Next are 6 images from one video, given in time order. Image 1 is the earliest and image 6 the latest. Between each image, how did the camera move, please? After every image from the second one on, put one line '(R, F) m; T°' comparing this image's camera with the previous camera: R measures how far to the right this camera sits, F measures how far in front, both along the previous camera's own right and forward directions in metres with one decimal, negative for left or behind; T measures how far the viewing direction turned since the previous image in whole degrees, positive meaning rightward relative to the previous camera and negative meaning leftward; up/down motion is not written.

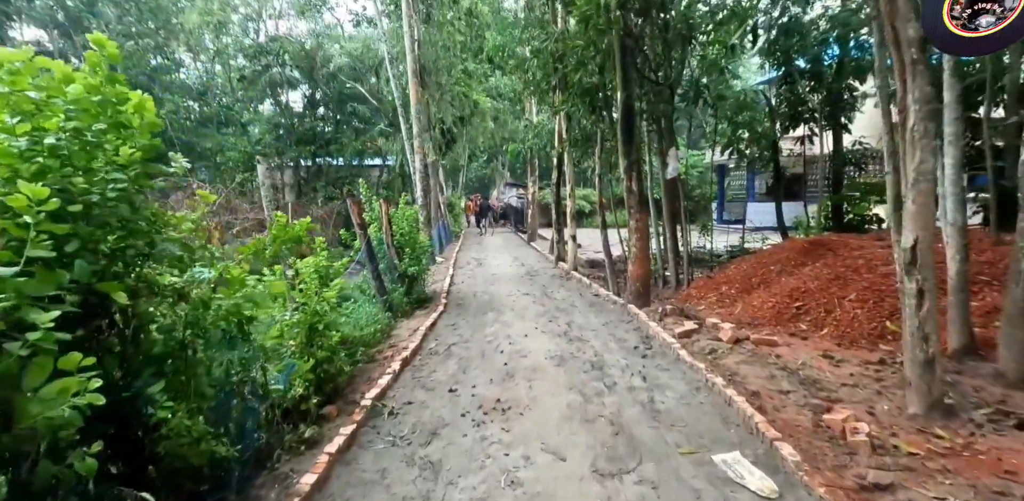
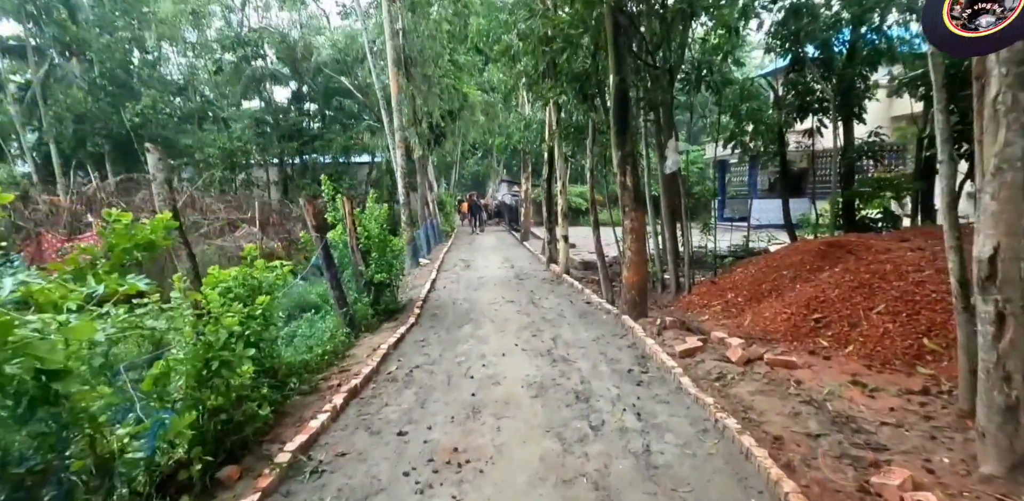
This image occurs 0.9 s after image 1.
(+0.3, +0.8) m; 0°
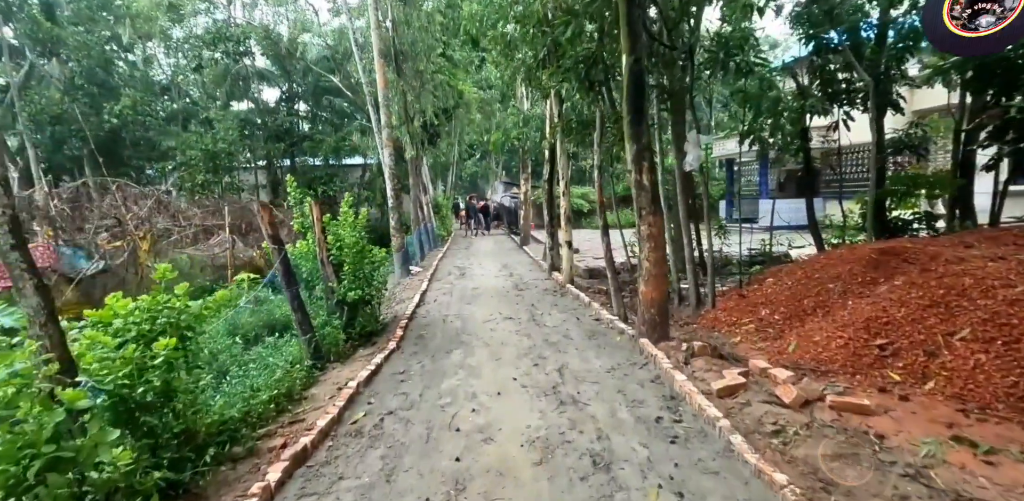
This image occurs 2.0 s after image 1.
(0.0, +1.0) m; 0°
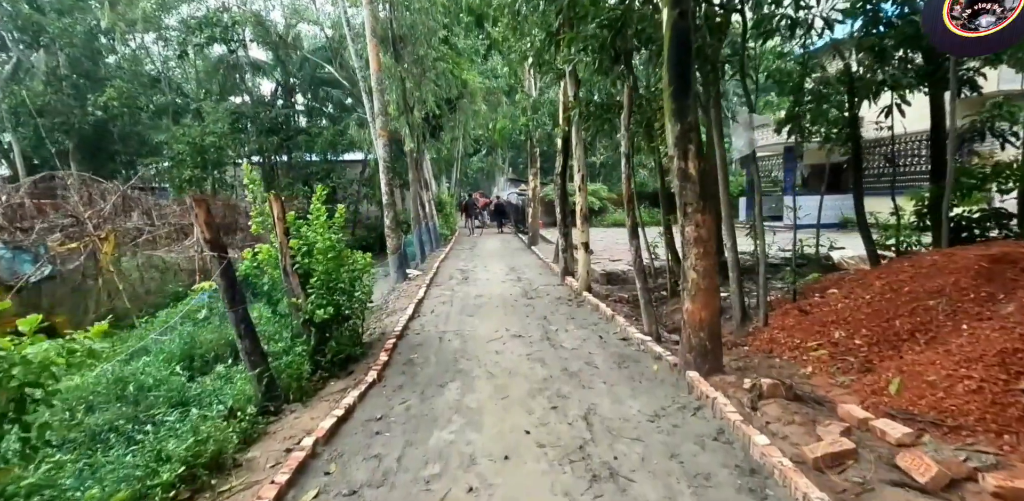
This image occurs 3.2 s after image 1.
(0.0, +1.2) m; -1°
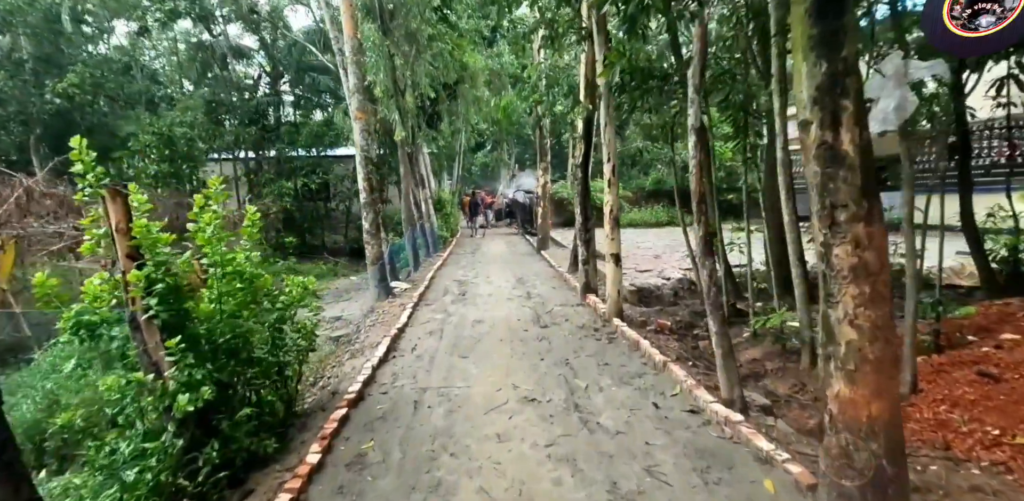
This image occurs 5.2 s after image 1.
(0.0, +2.0) m; -1°
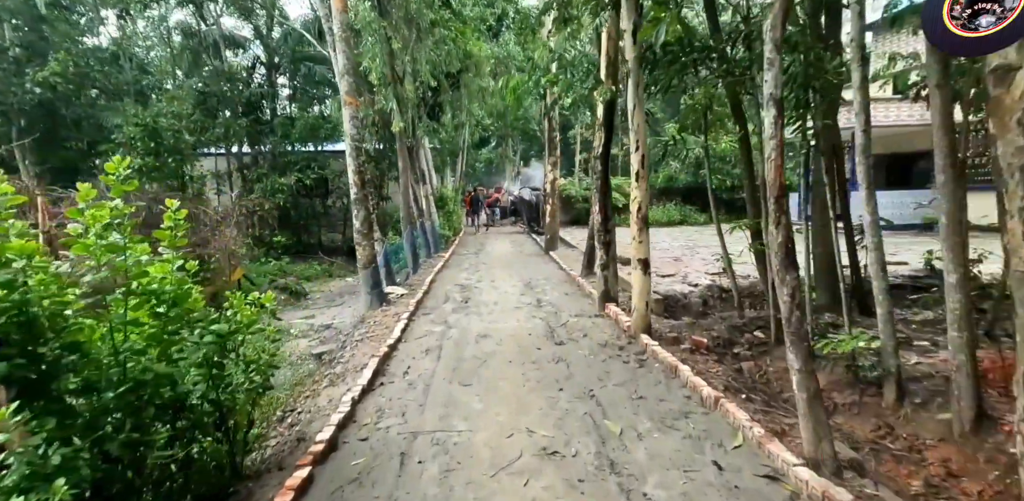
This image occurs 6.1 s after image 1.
(-0.1, +1.0) m; 0°
